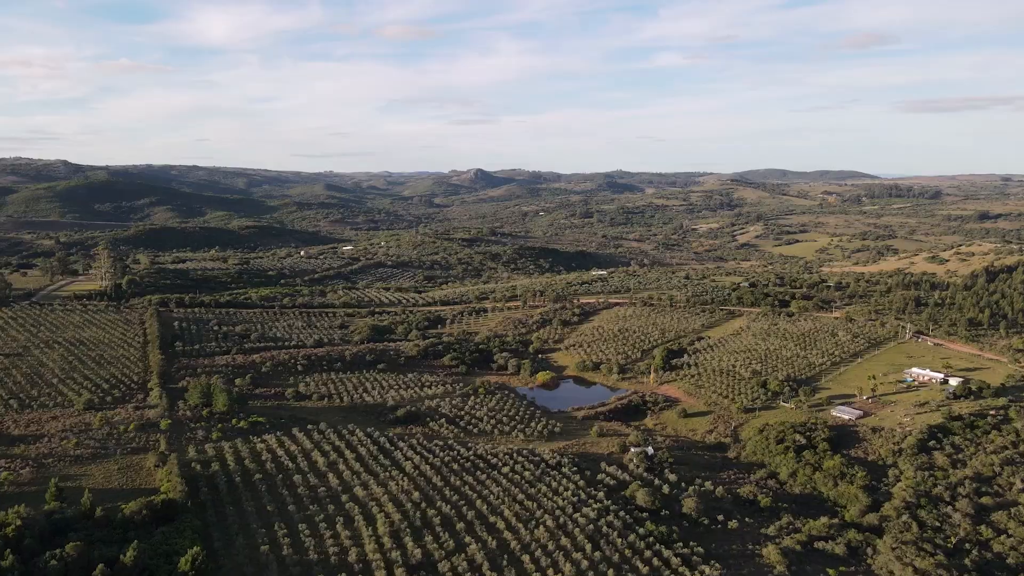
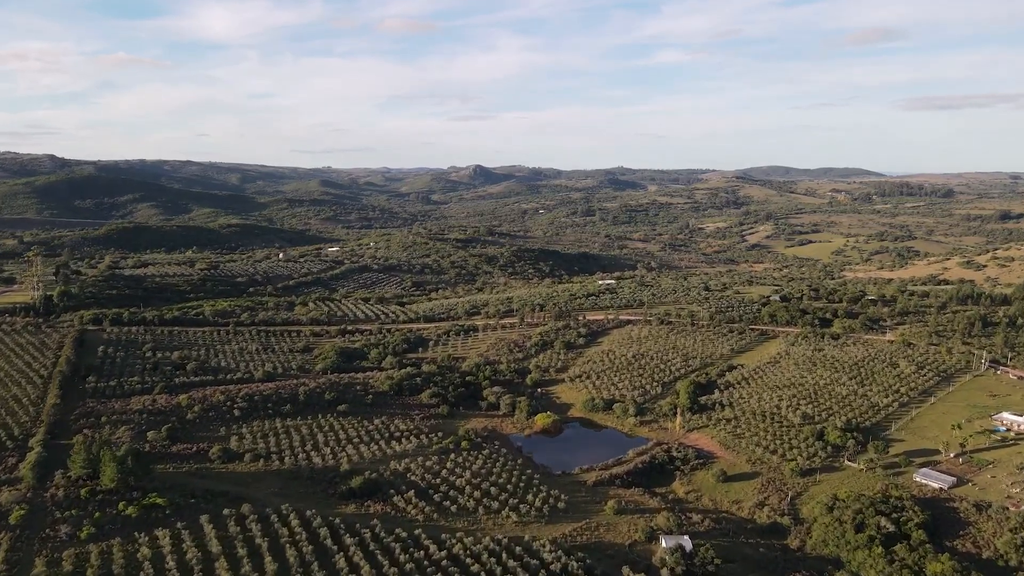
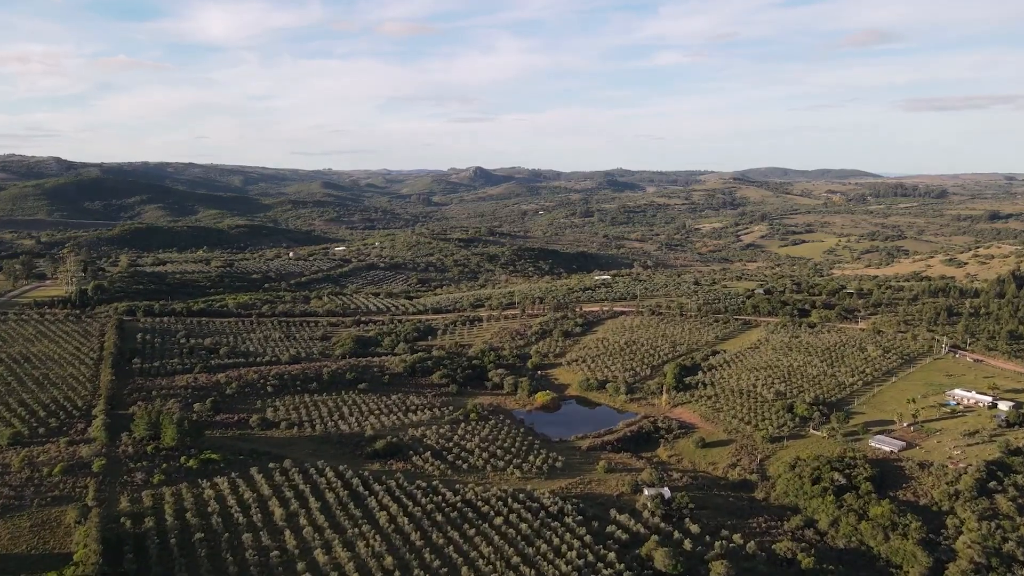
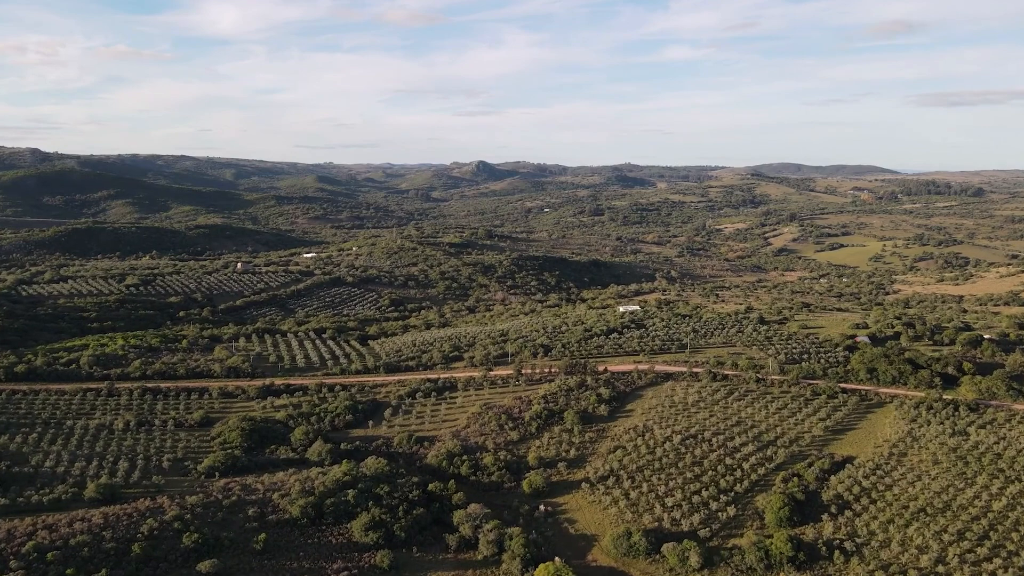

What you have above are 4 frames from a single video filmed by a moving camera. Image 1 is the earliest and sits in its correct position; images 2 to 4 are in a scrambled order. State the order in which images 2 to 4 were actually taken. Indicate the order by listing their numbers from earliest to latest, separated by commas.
3, 2, 4
